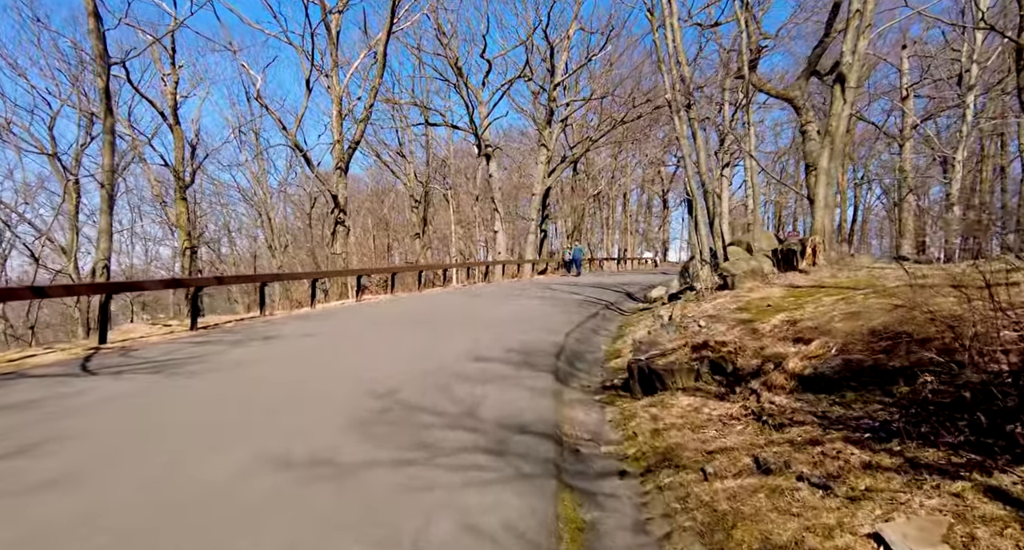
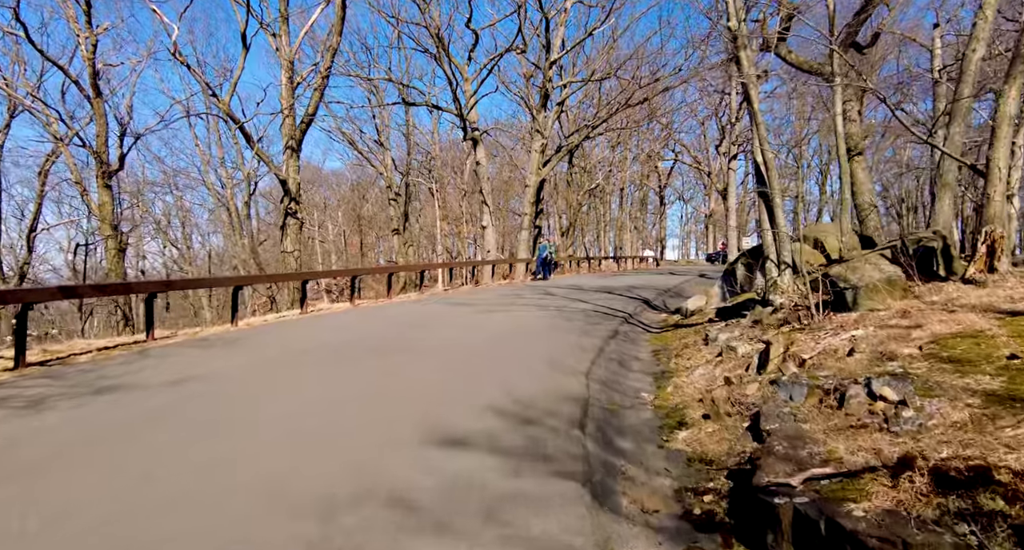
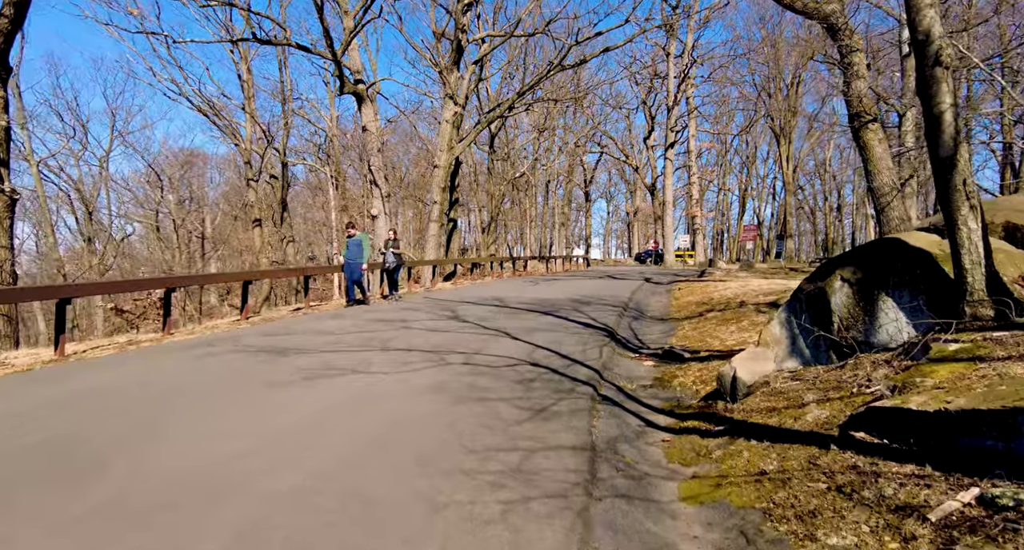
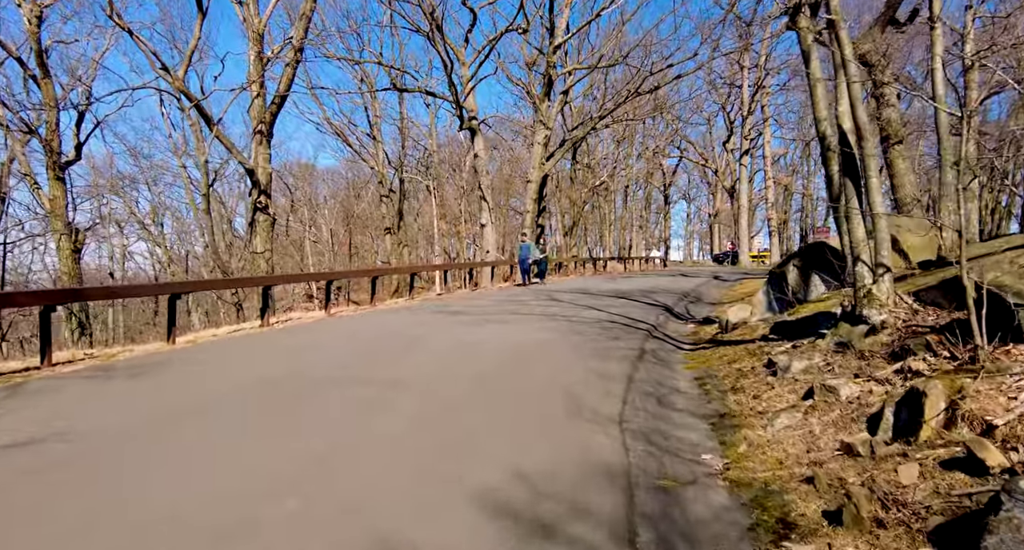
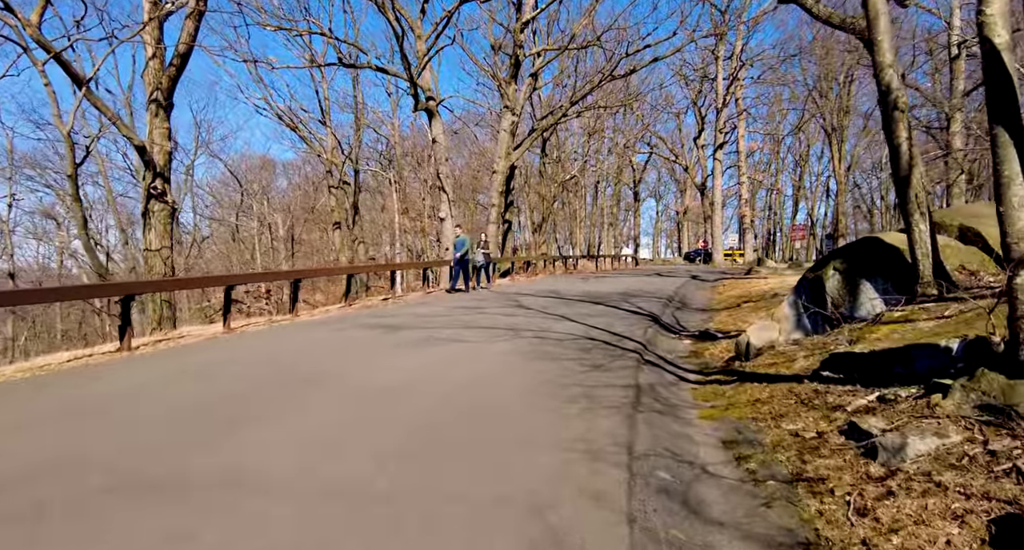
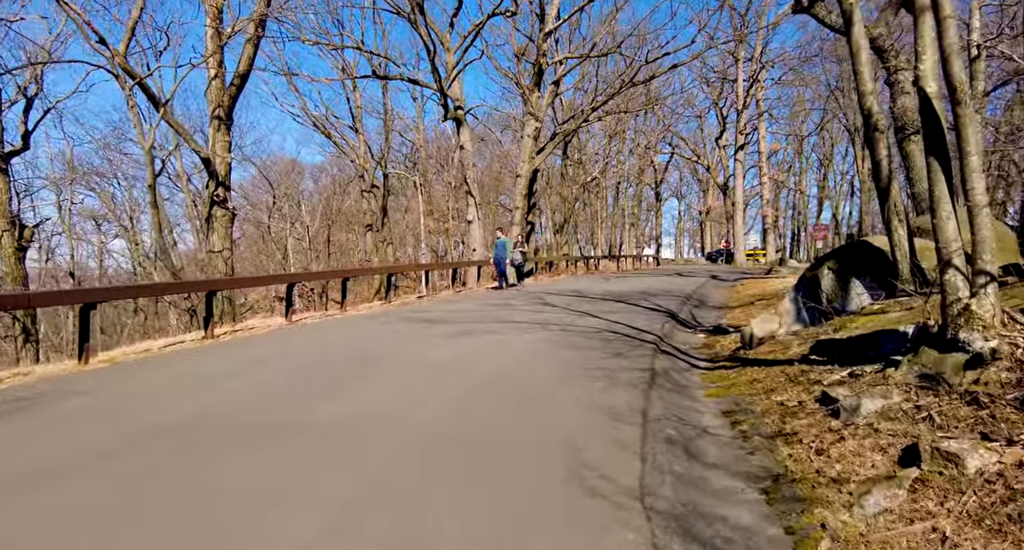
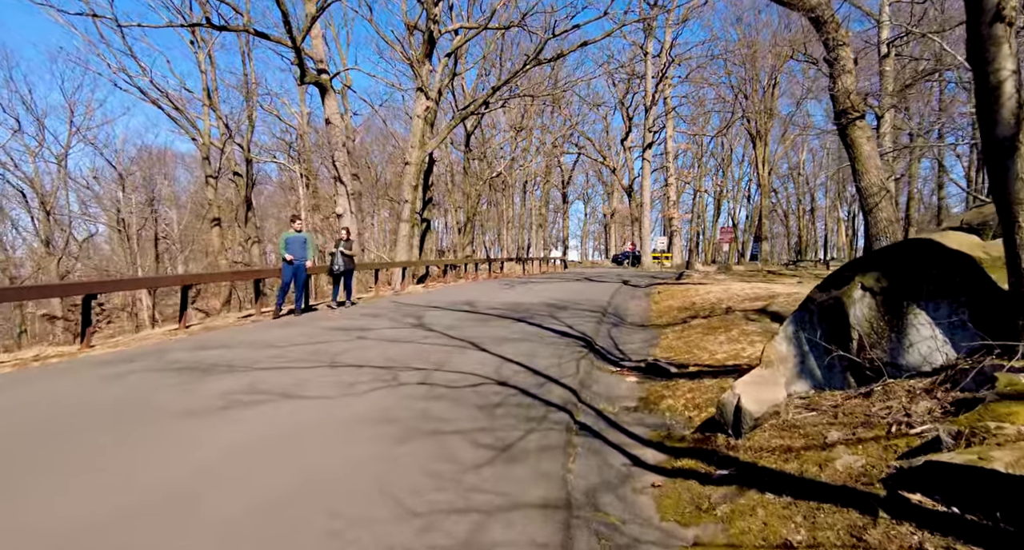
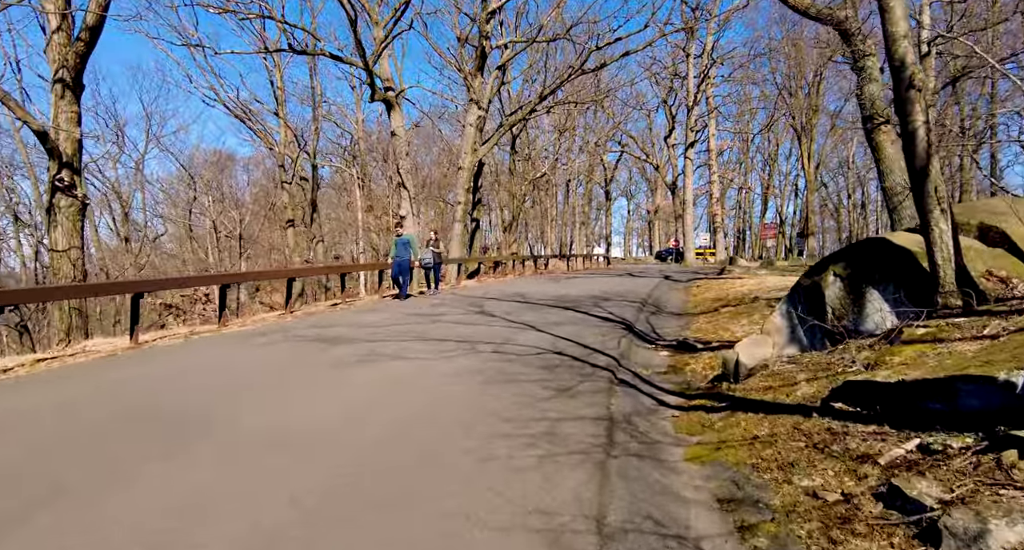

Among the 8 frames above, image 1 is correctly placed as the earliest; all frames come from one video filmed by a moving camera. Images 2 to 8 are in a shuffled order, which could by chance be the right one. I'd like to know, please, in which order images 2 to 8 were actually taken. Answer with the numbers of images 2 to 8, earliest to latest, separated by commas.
2, 4, 6, 5, 8, 3, 7
